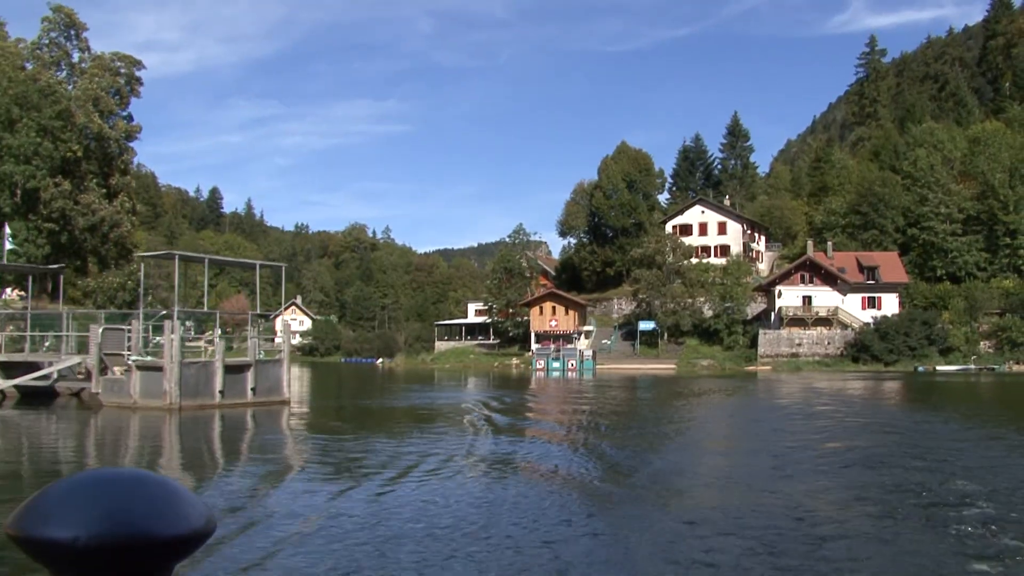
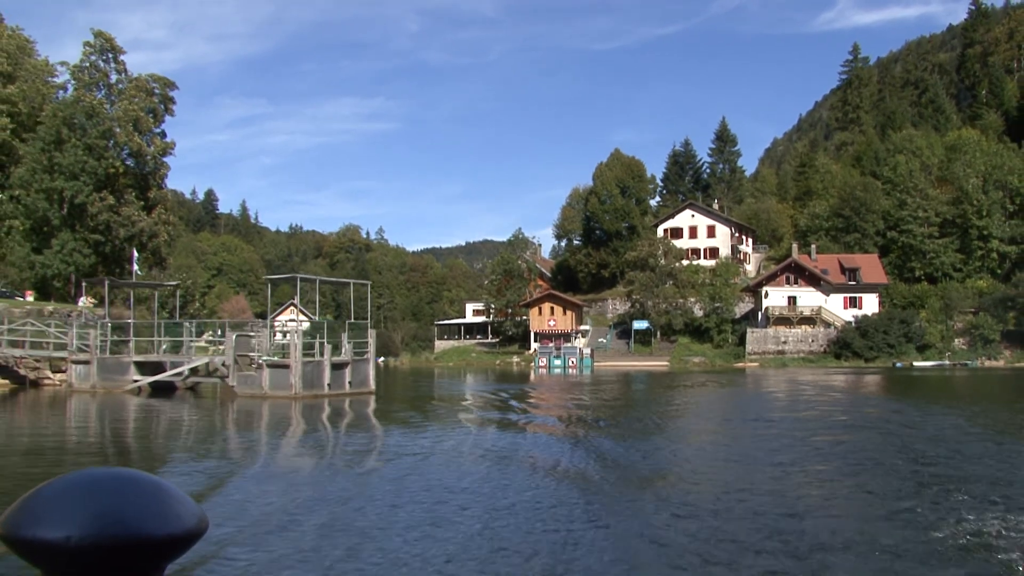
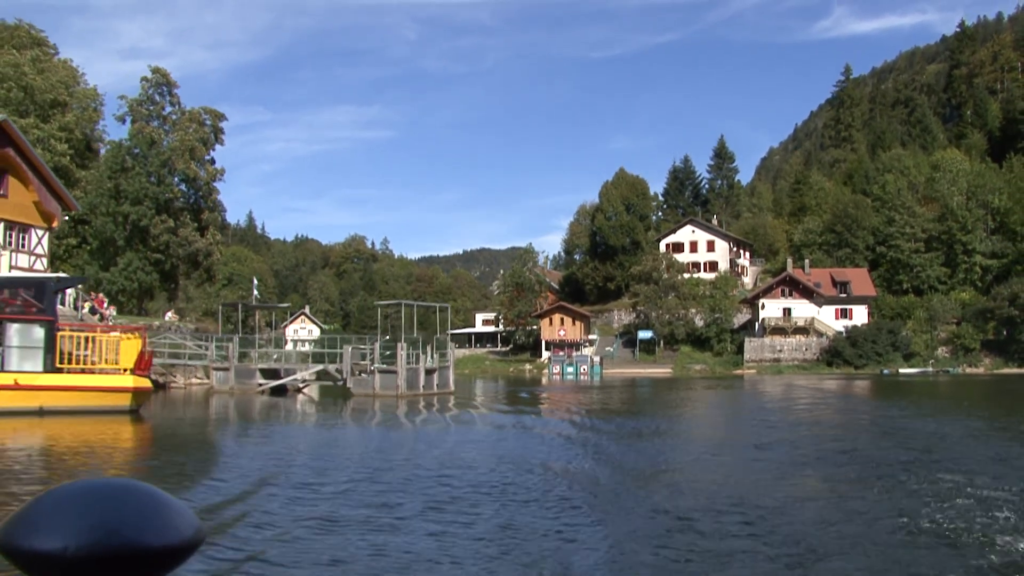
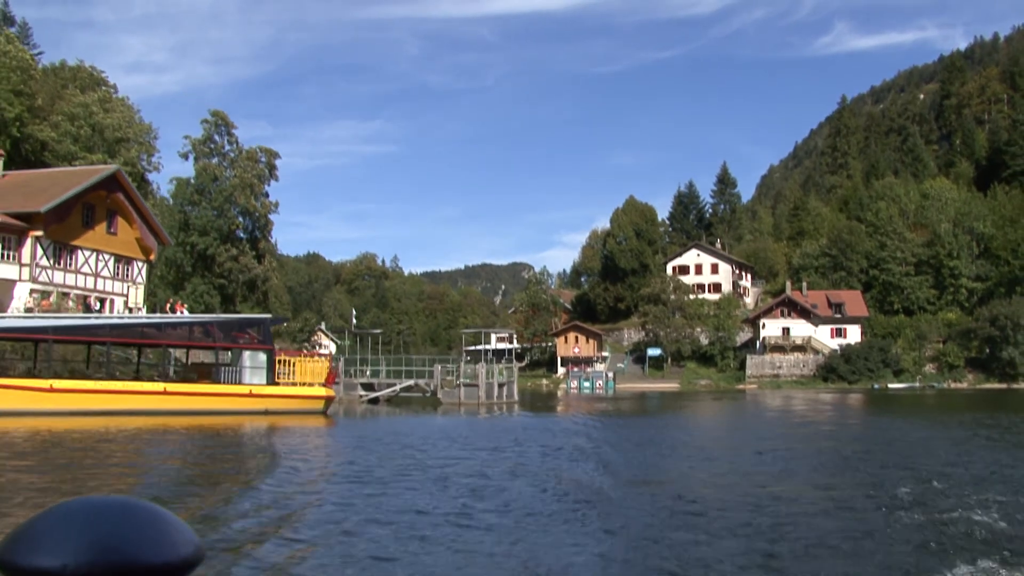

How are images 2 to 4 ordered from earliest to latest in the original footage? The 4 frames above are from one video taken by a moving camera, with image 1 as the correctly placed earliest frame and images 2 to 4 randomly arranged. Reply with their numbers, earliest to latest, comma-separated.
2, 3, 4
